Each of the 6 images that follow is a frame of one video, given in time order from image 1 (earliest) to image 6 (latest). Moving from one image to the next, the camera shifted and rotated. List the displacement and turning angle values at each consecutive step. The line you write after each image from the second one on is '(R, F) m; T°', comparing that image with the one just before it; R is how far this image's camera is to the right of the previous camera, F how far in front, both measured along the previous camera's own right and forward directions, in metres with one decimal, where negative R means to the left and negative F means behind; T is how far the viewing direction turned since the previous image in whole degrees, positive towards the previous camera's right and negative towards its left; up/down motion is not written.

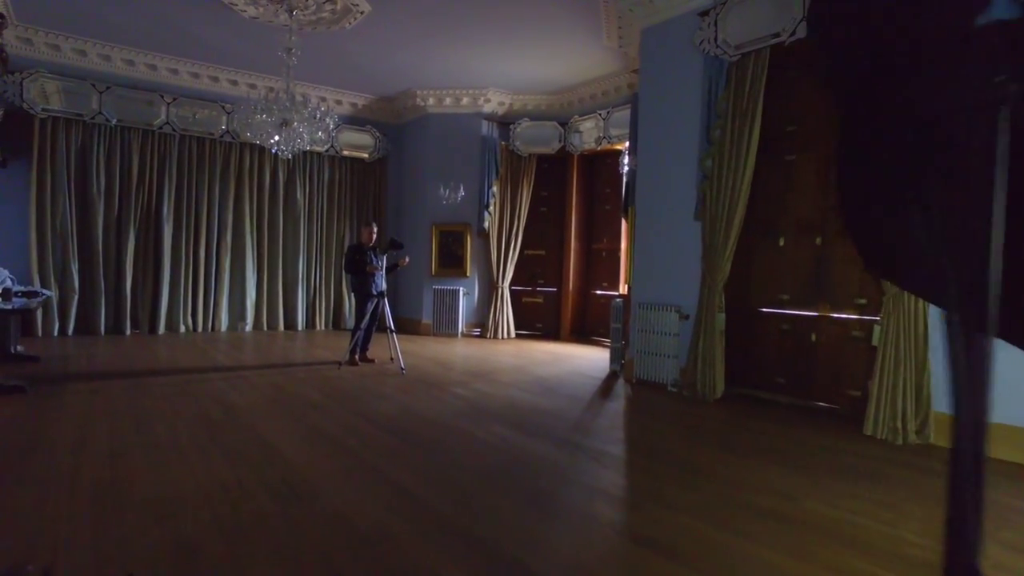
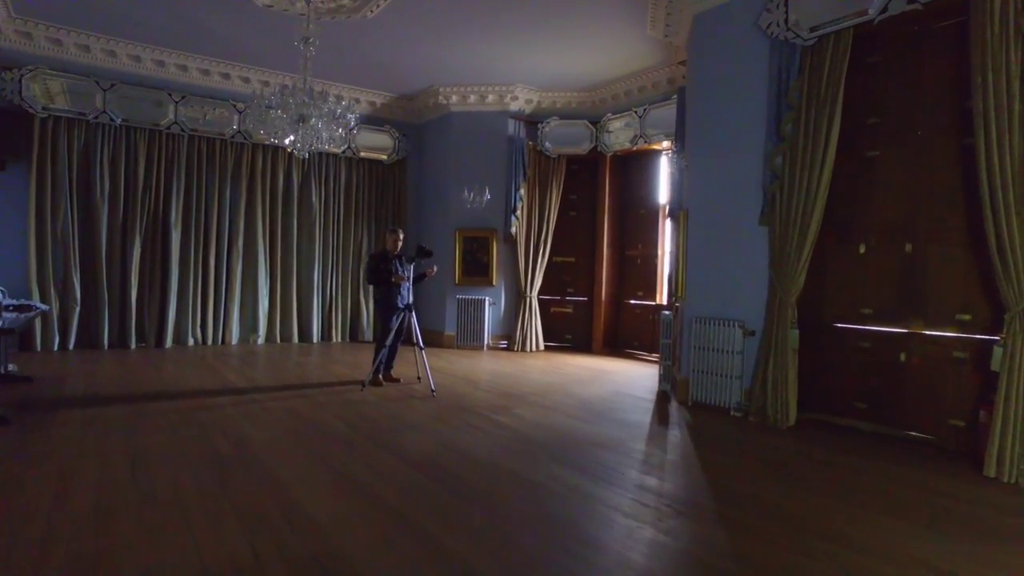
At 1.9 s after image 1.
(-0.3, +0.5) m; -1°
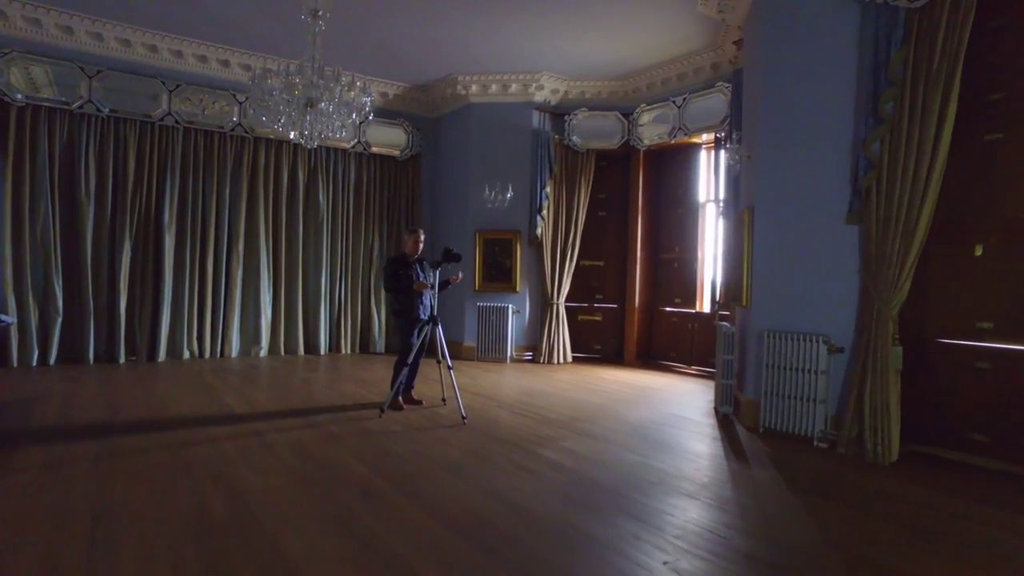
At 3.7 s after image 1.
(-0.3, +0.7) m; 0°
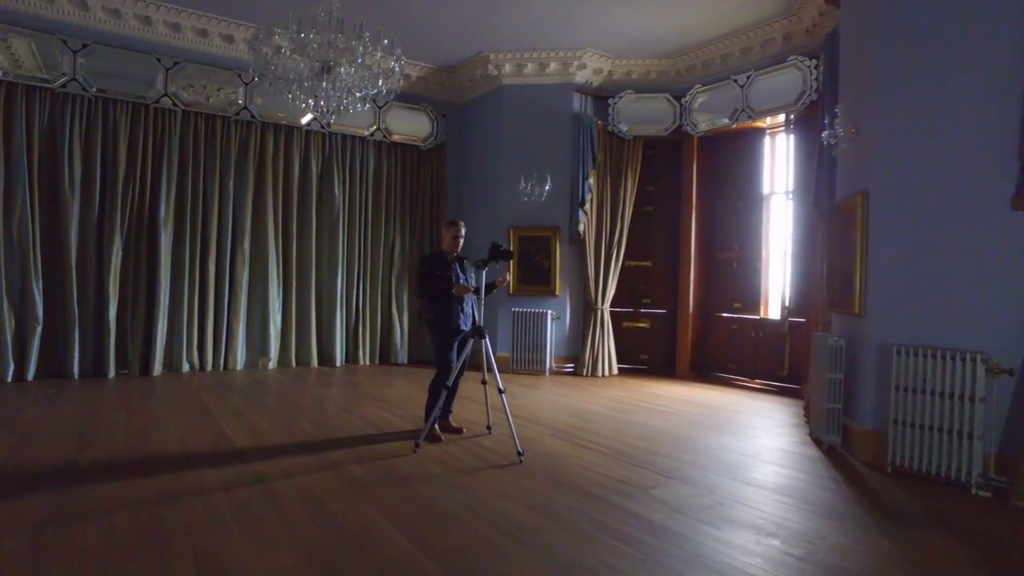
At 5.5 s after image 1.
(-0.3, +0.8) m; -1°
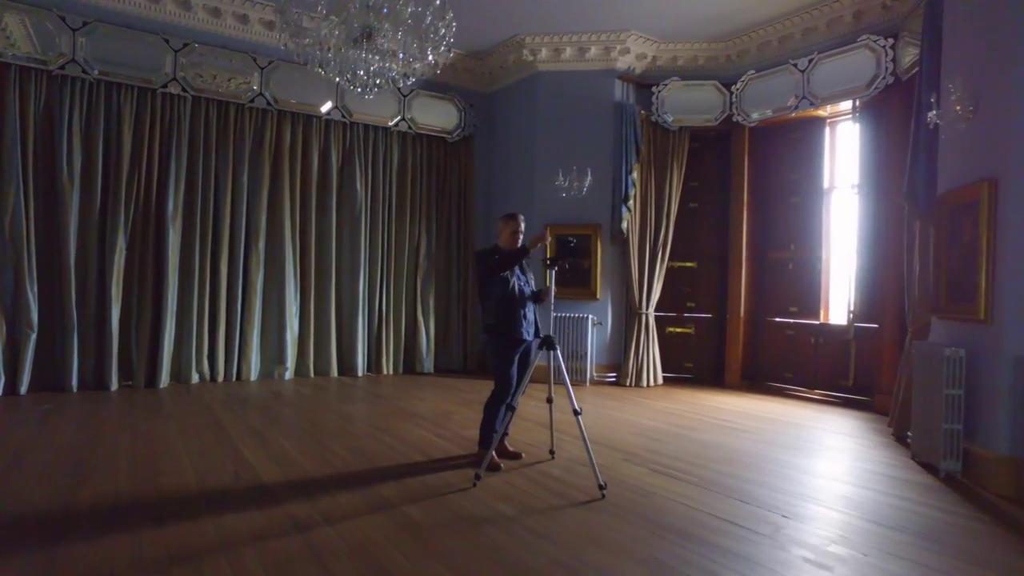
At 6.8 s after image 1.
(-0.4, +0.5) m; 0°
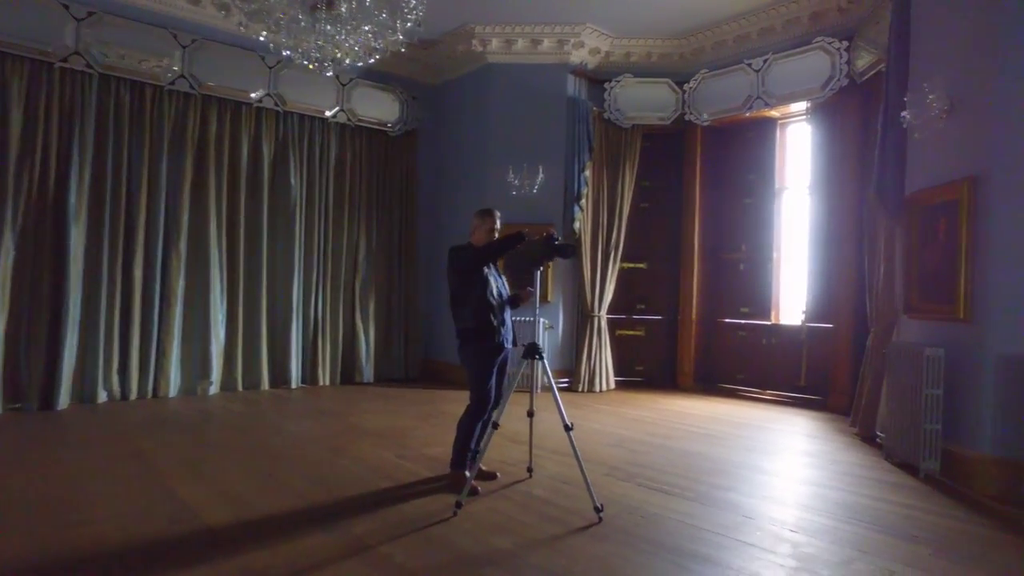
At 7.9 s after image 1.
(-0.3, +0.3) m; +7°
